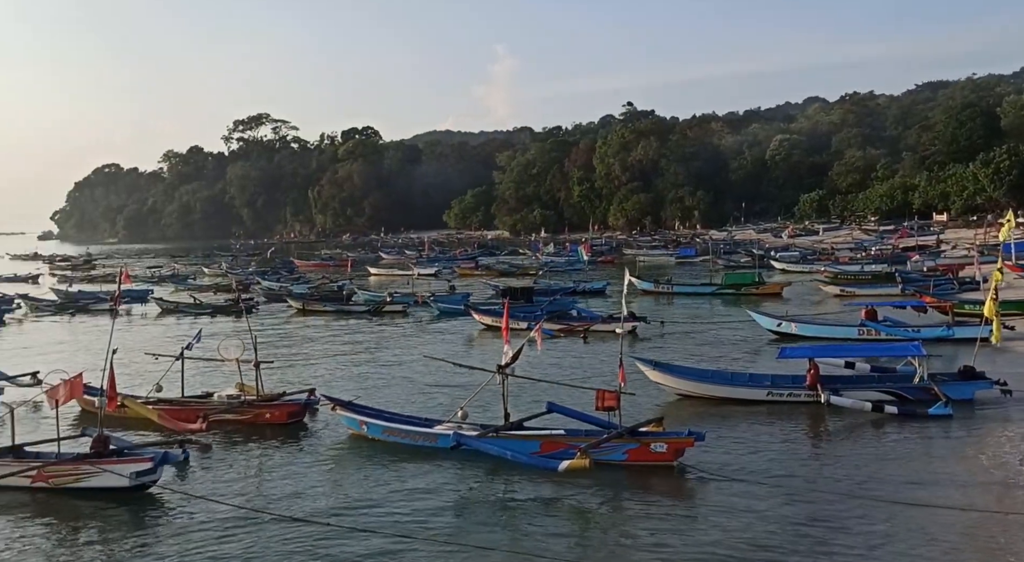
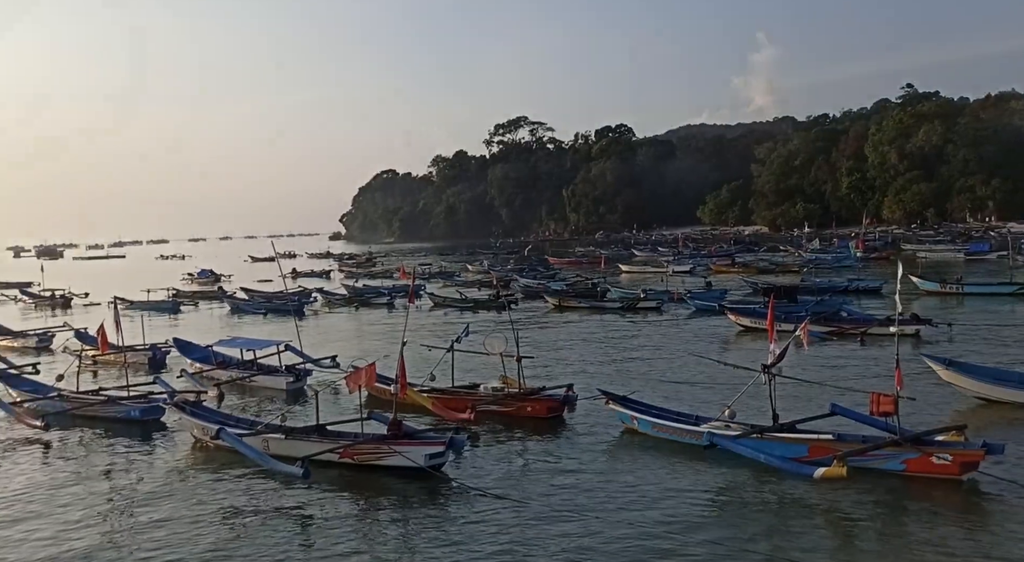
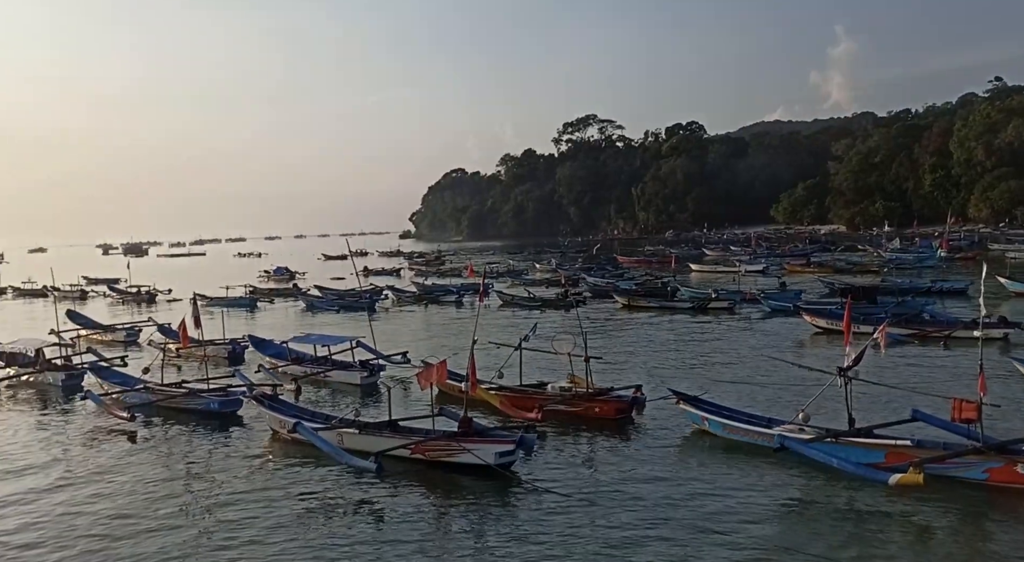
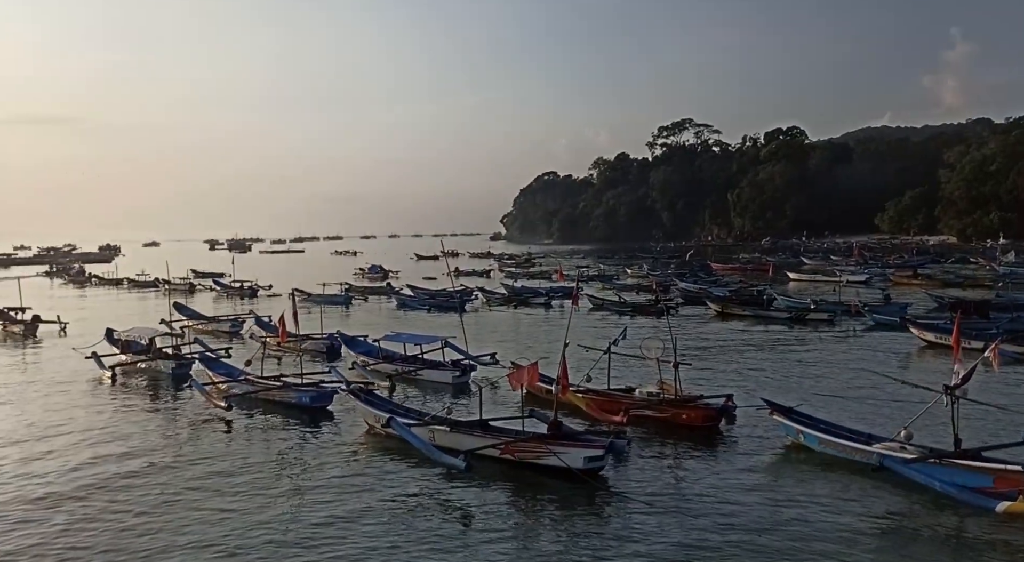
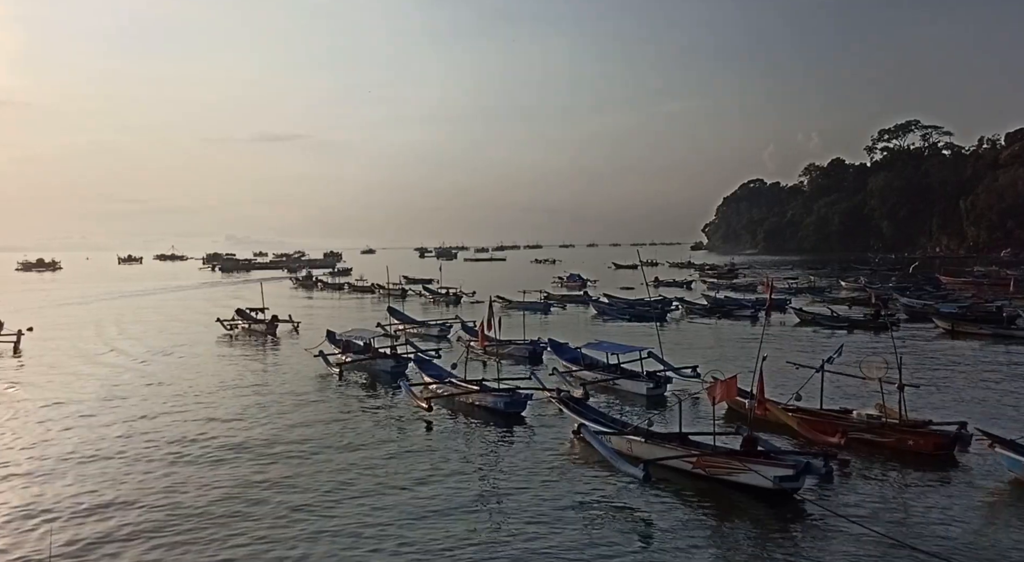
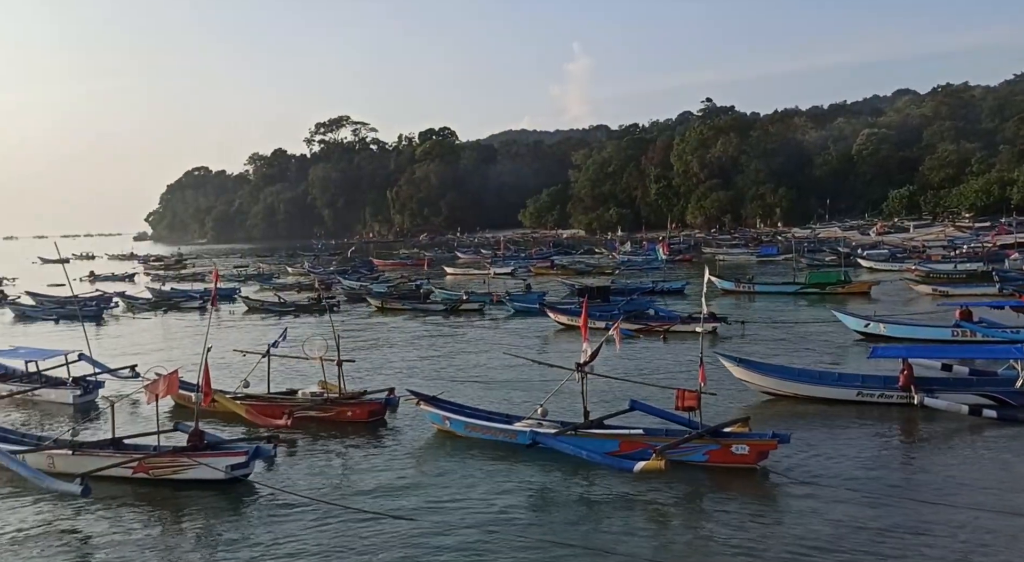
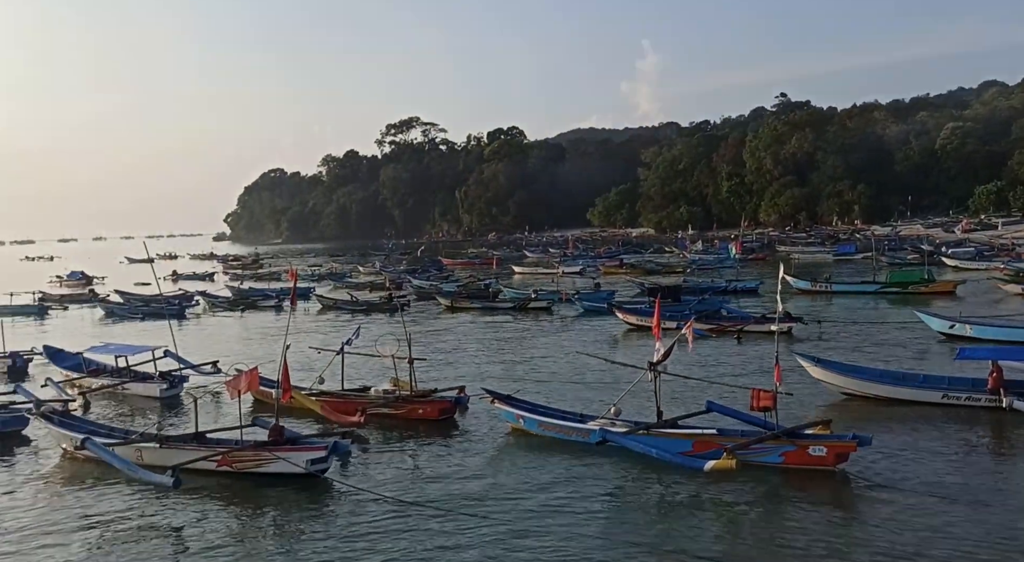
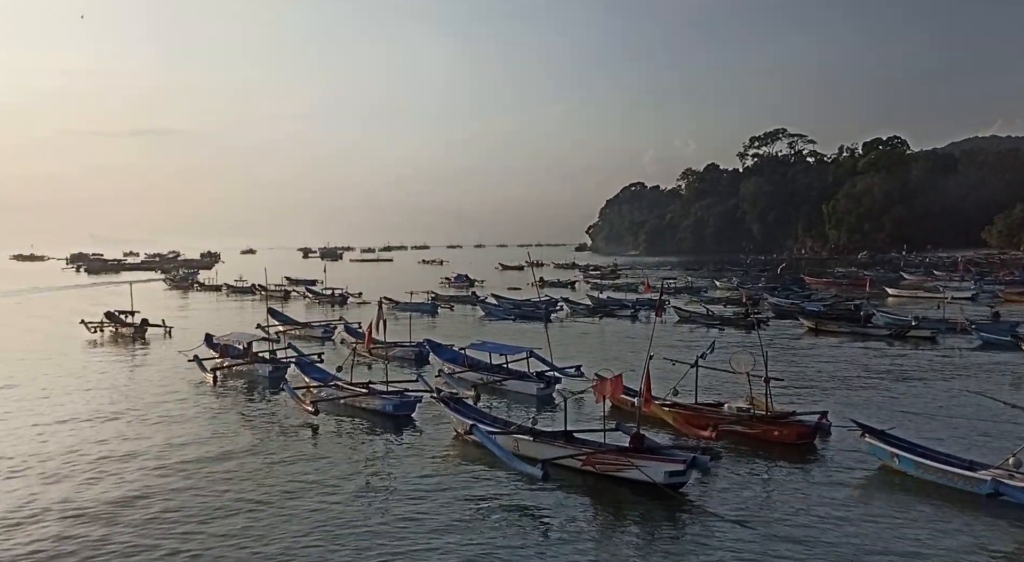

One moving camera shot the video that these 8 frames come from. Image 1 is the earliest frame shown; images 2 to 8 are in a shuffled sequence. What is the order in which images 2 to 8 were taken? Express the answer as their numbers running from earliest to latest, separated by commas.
6, 7, 2, 3, 4, 8, 5
